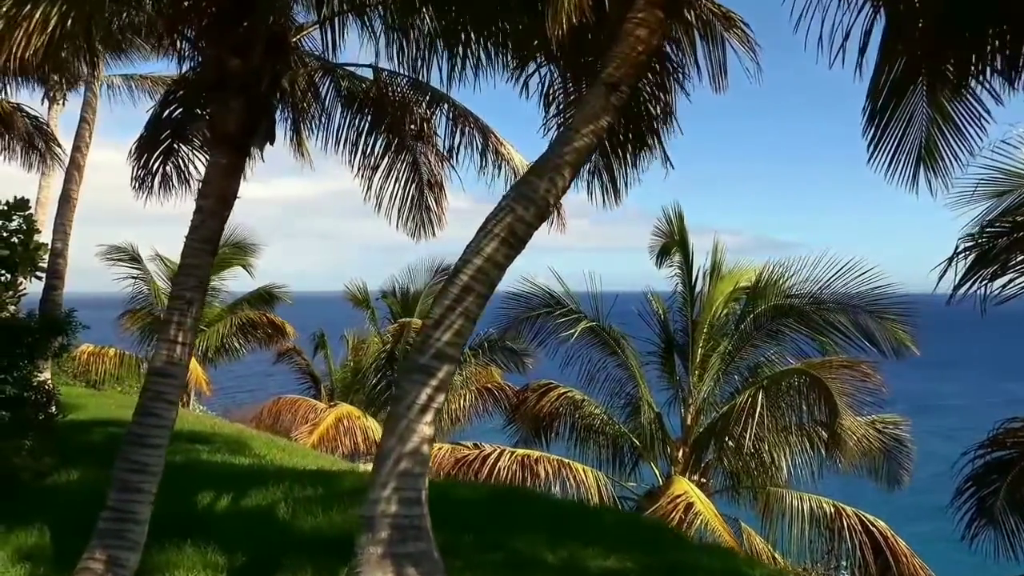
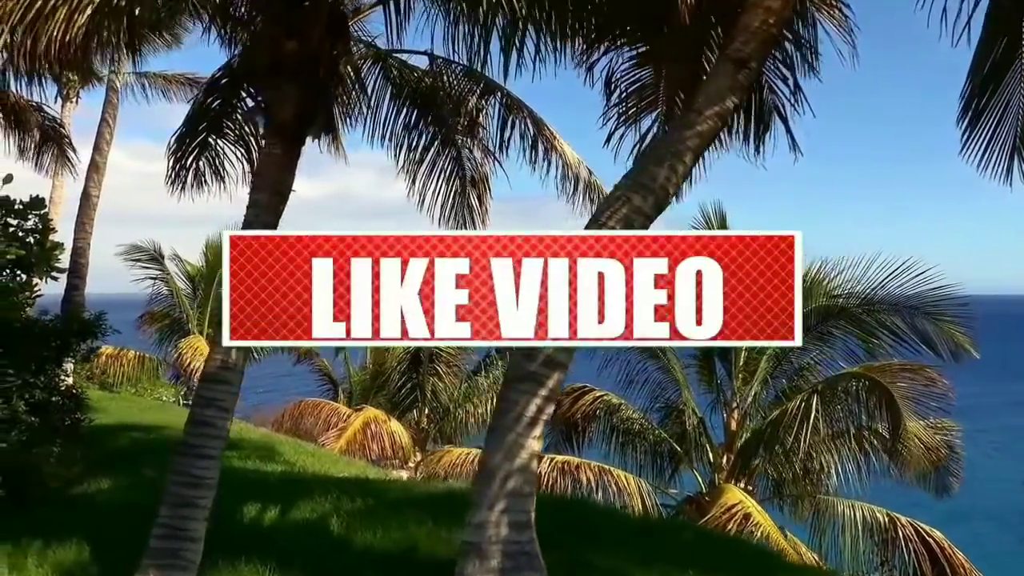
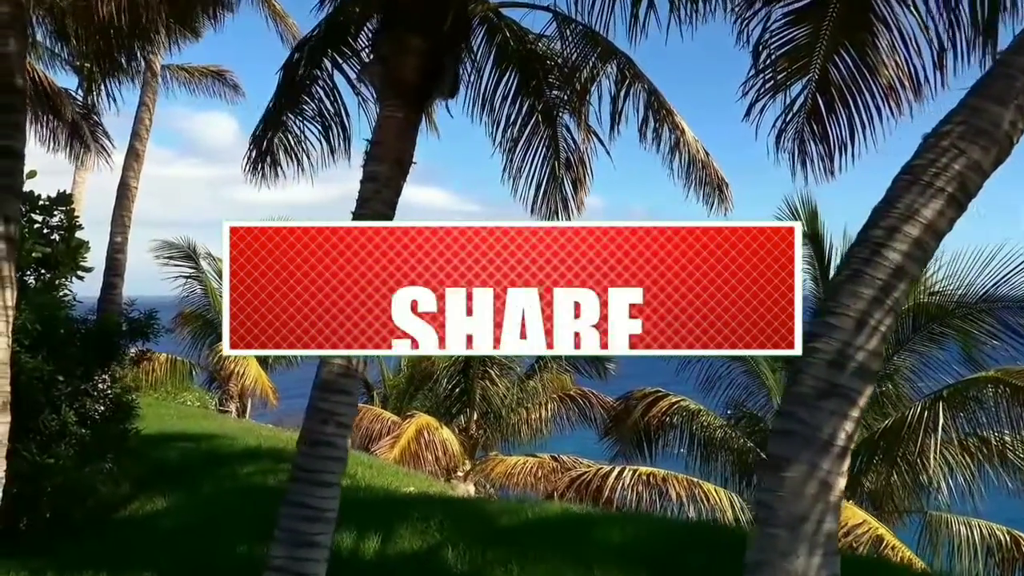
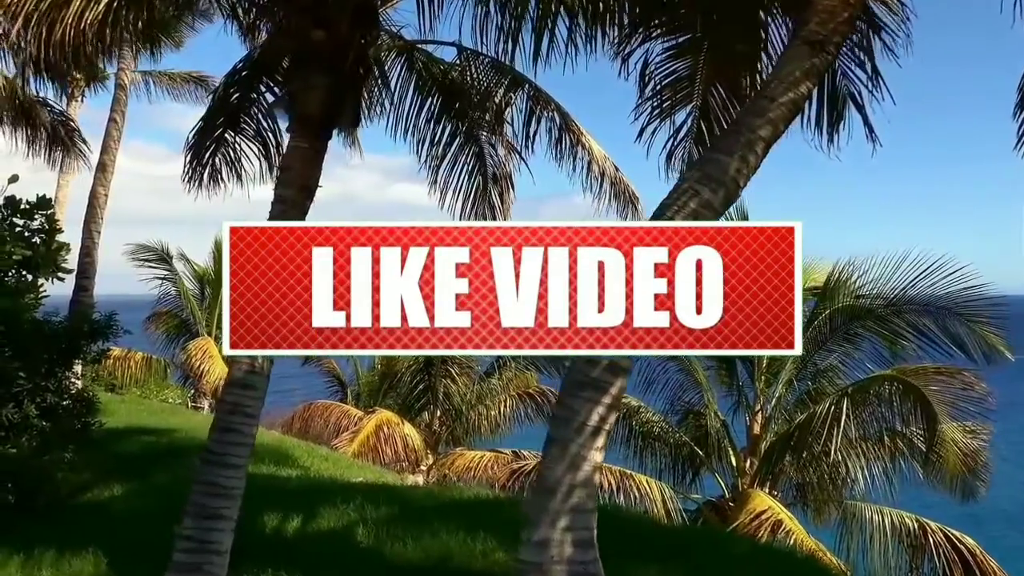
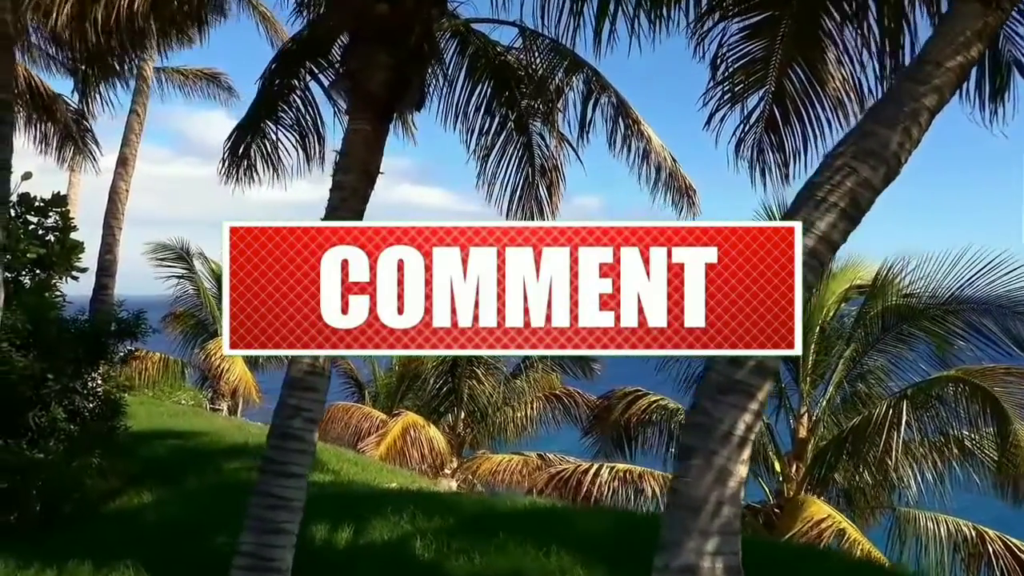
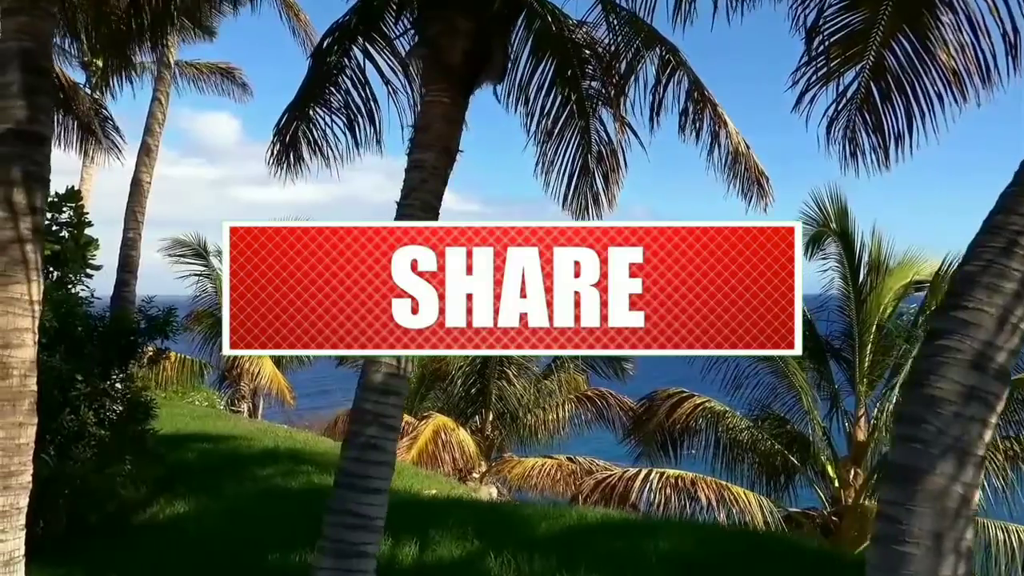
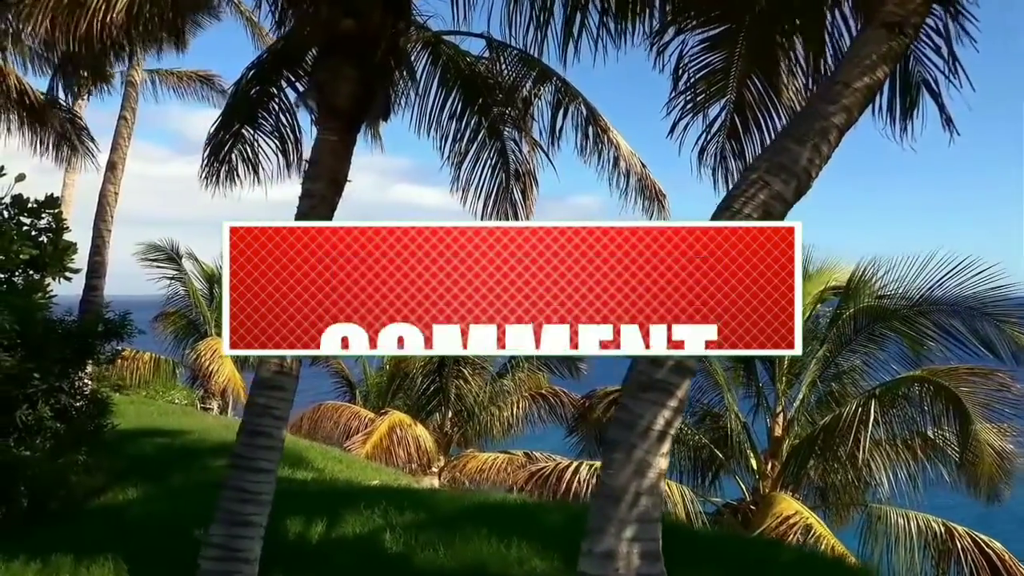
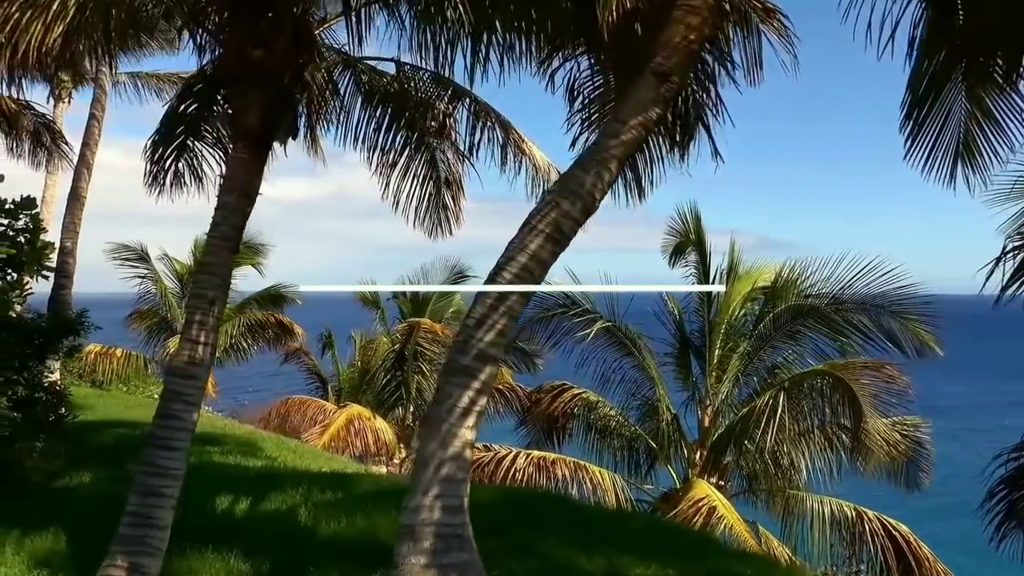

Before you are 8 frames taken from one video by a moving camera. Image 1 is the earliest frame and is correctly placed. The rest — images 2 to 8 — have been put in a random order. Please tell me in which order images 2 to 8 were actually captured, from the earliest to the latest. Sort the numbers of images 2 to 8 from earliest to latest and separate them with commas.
8, 2, 4, 7, 5, 3, 6
